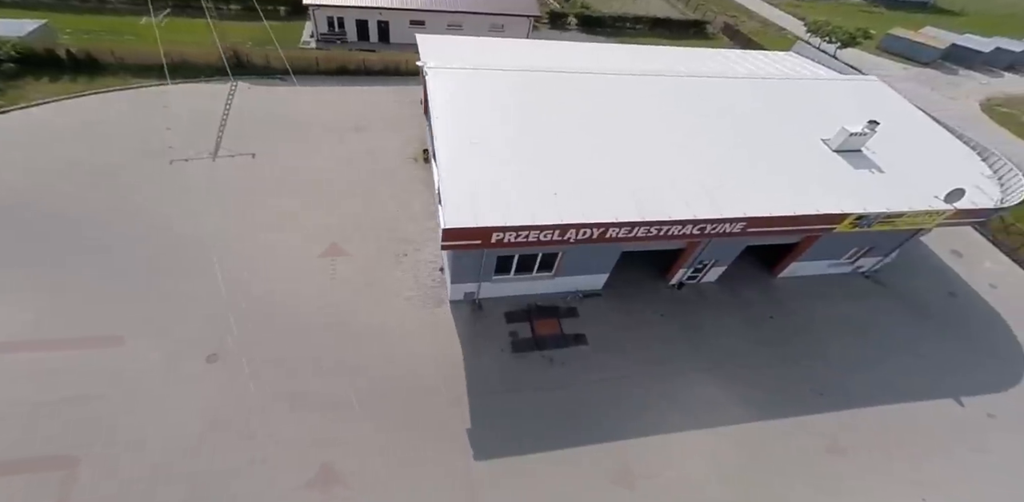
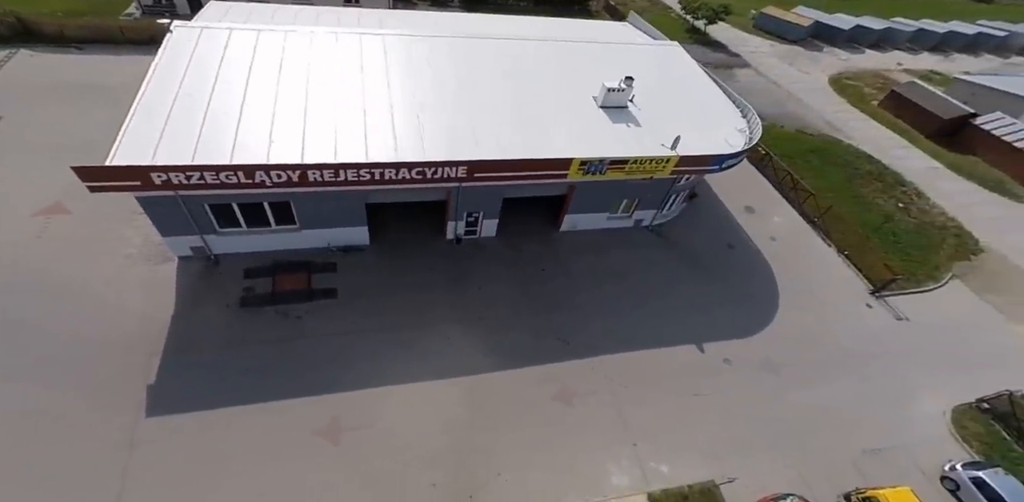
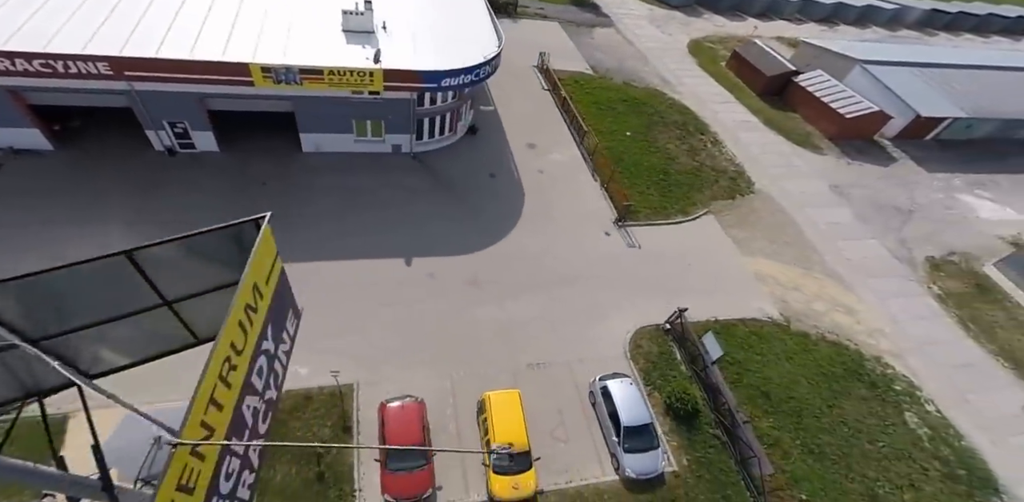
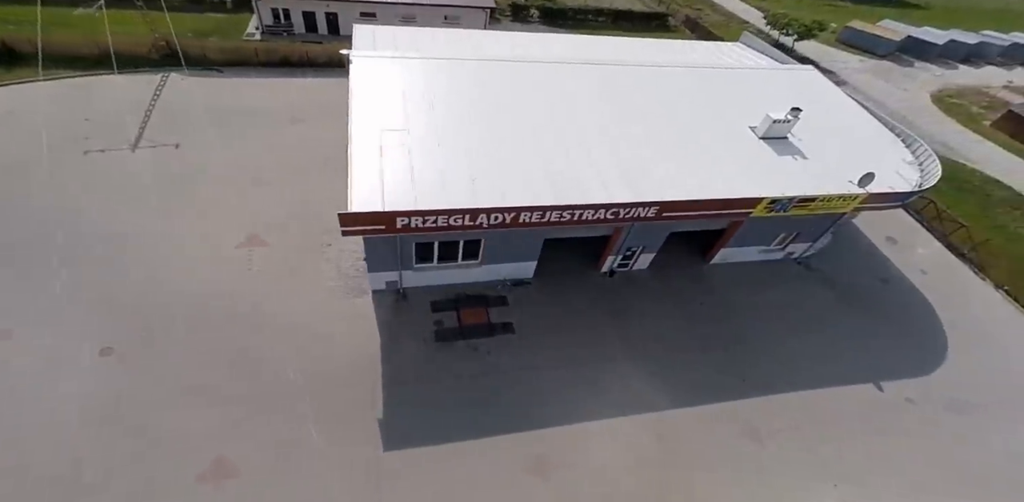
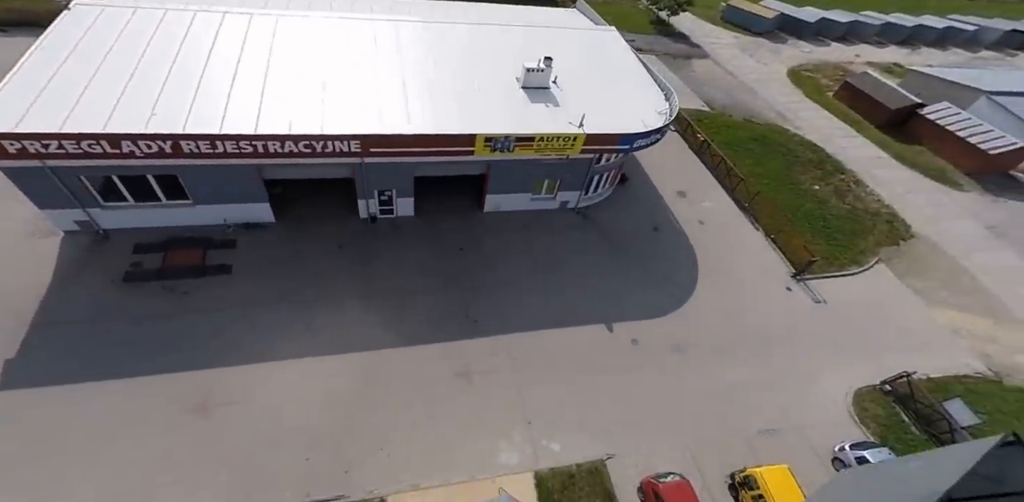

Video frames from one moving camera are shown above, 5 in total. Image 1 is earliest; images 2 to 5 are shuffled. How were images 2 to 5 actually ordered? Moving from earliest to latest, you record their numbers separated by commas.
4, 2, 5, 3
